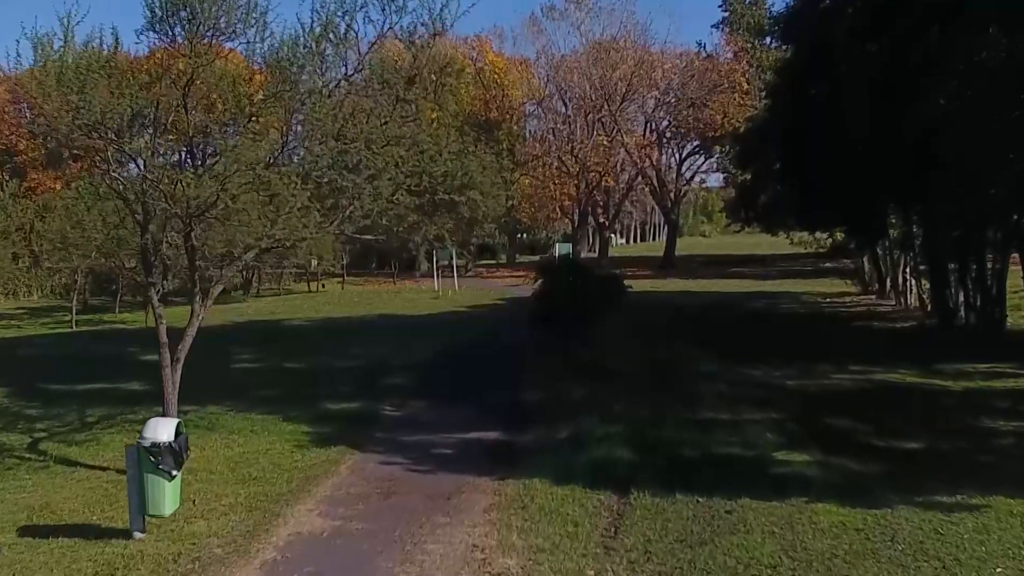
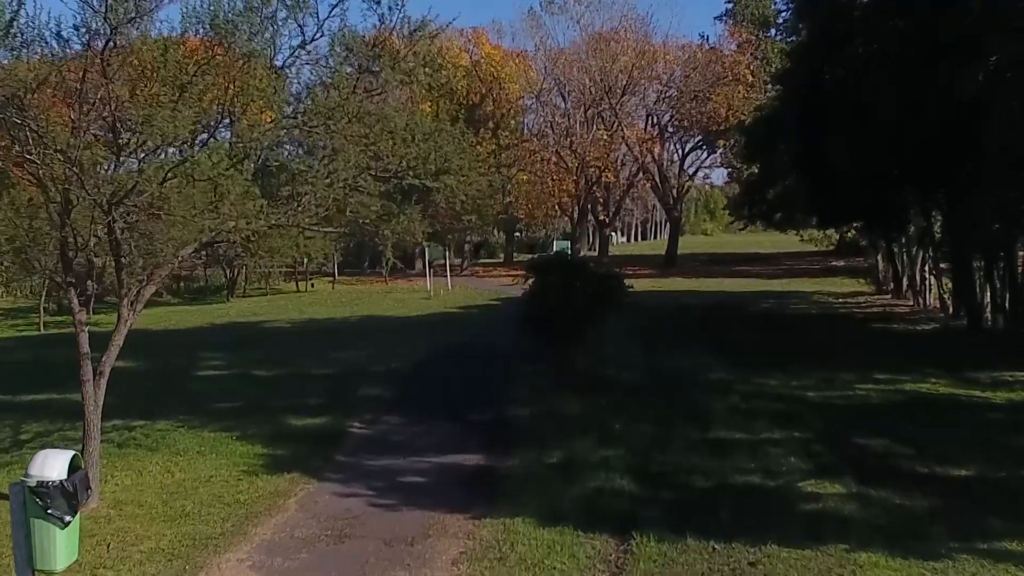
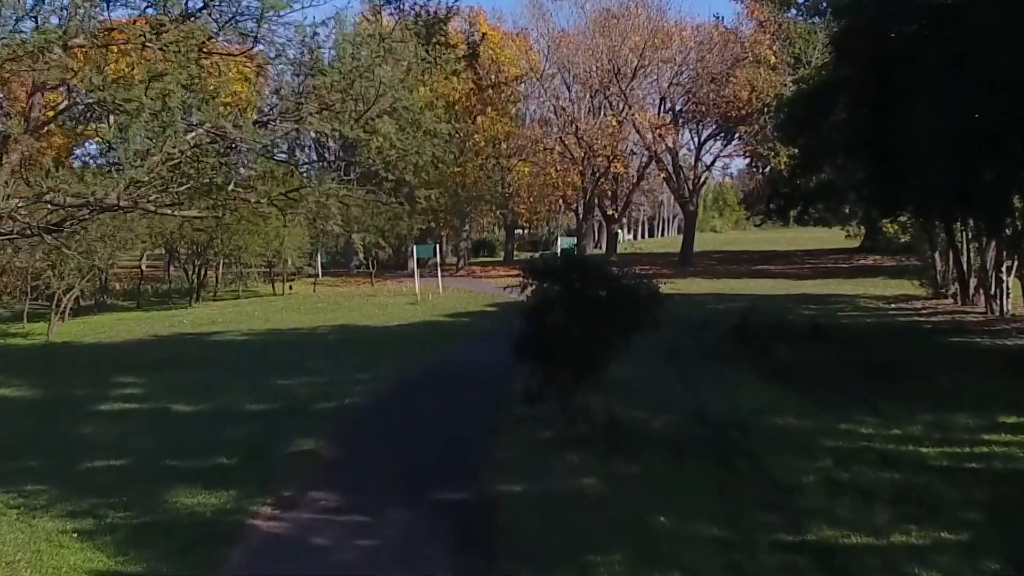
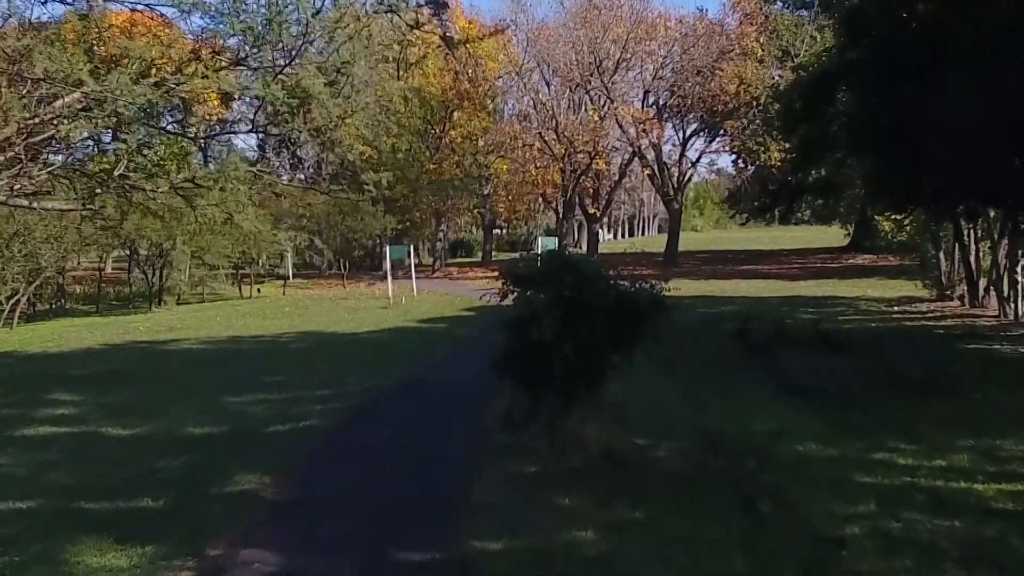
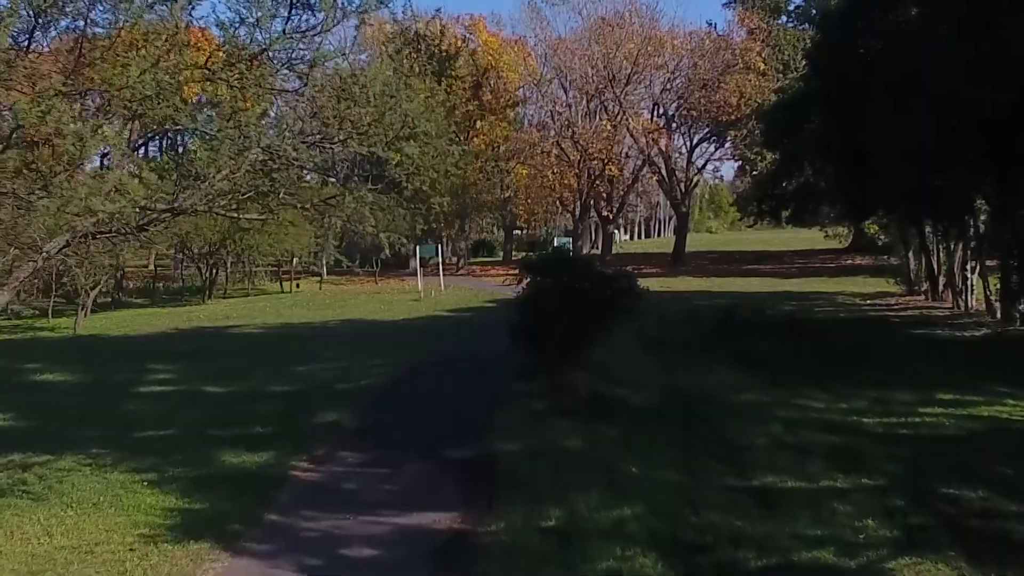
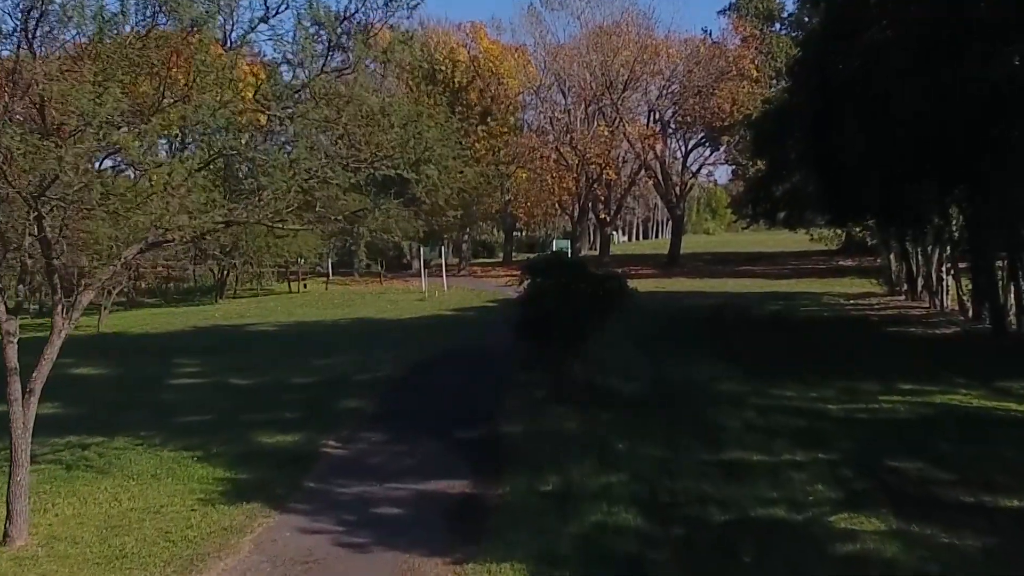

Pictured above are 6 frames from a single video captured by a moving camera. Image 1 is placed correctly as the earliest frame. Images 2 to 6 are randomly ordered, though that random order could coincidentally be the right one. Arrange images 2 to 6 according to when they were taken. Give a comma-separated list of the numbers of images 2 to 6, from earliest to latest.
2, 6, 5, 3, 4
